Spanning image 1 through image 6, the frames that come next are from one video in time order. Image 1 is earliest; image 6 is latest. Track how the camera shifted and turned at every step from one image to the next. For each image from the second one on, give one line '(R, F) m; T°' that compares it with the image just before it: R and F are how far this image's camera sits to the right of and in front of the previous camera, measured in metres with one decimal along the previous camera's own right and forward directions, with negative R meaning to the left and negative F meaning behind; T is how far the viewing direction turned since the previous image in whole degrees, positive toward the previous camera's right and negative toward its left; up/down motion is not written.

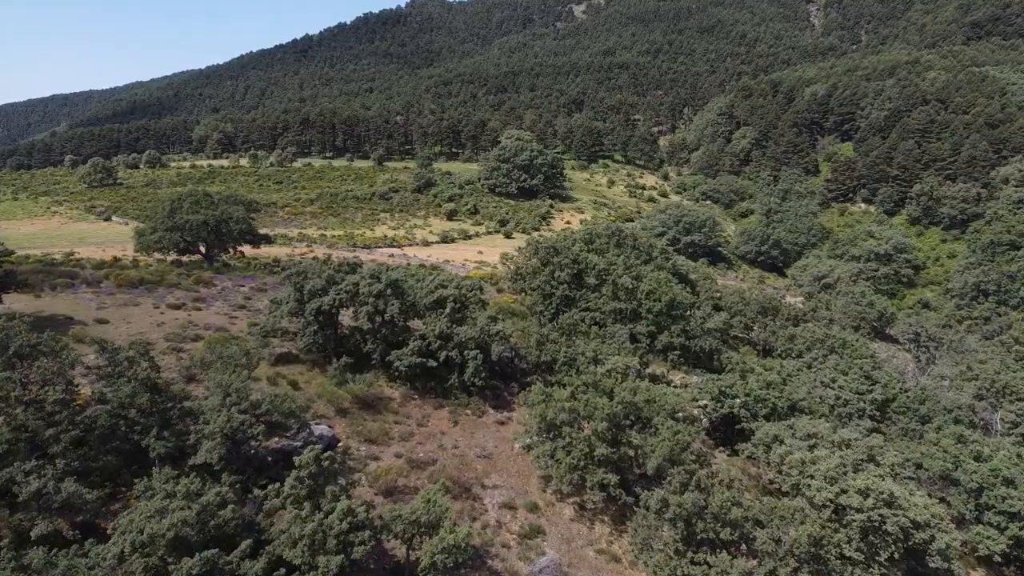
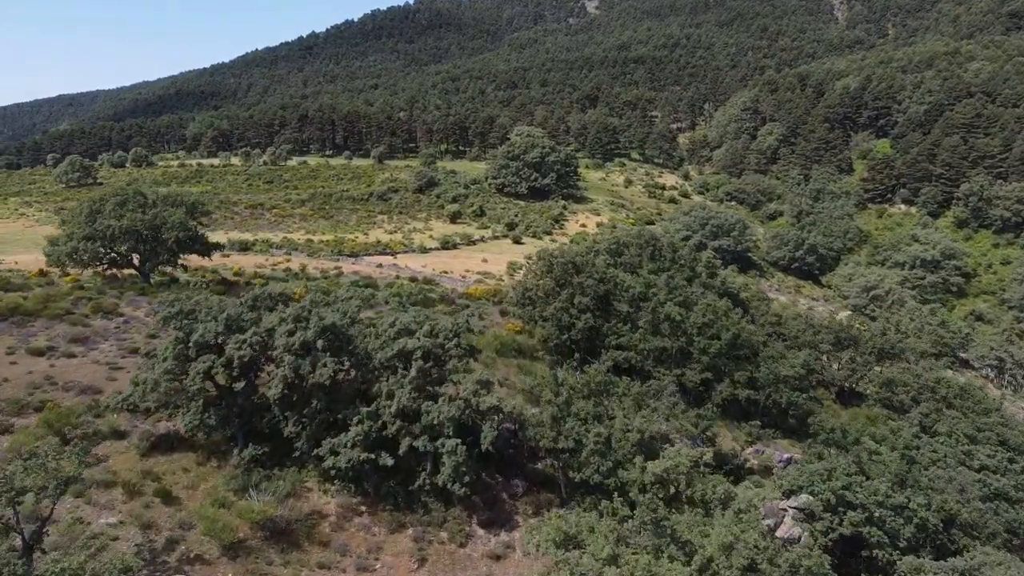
(+0.2, +8.1) m; -1°
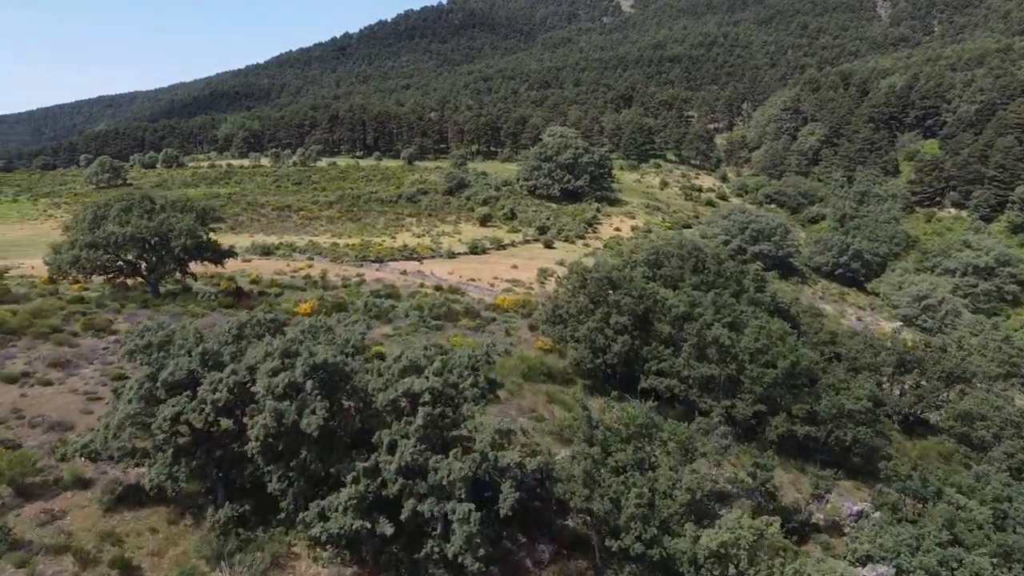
(+0.1, +2.4) m; -2°
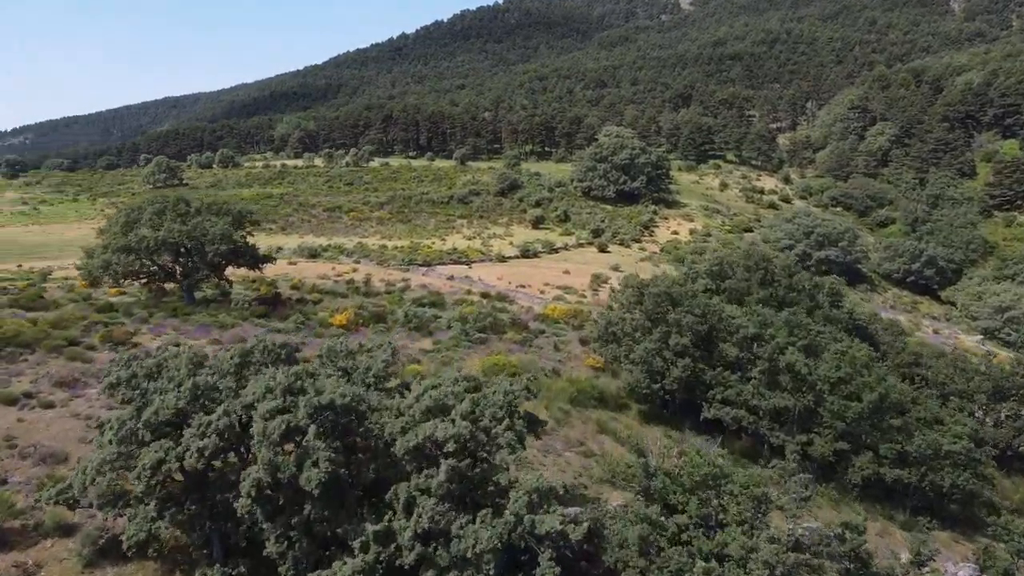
(+0.1, +2.1) m; -4°
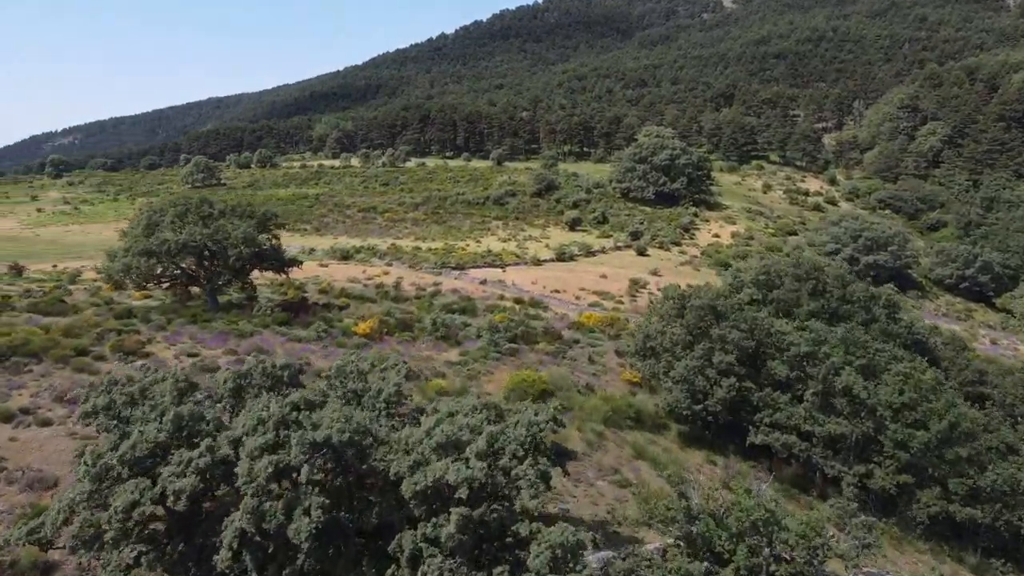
(+0.2, +1.4) m; -3°
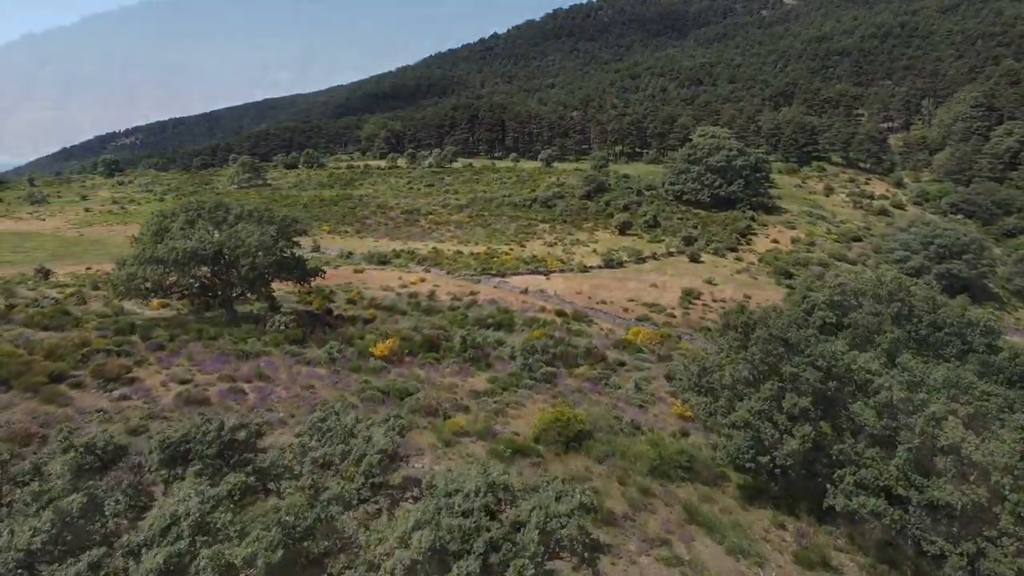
(+0.4, +2.8) m; -4°
